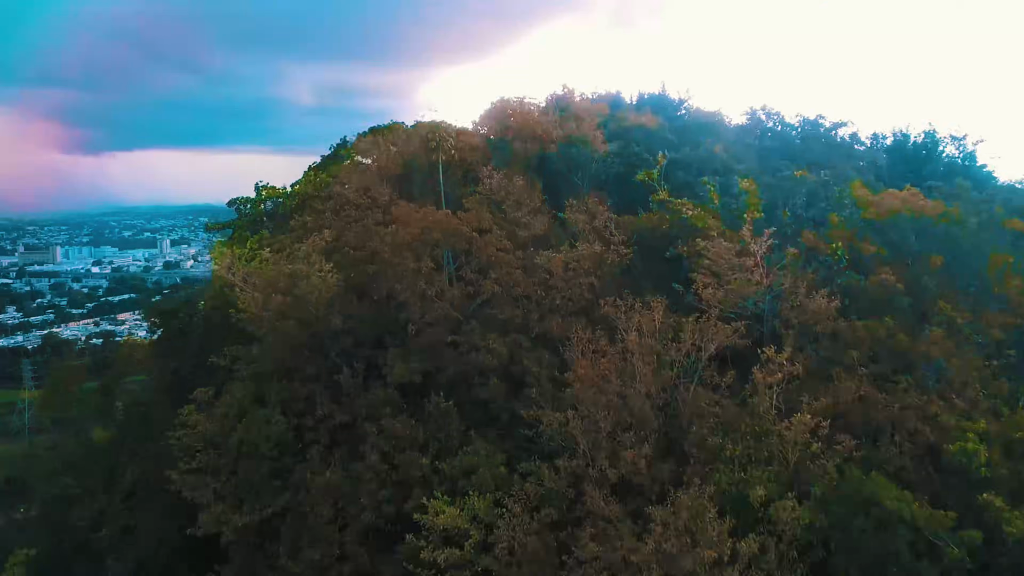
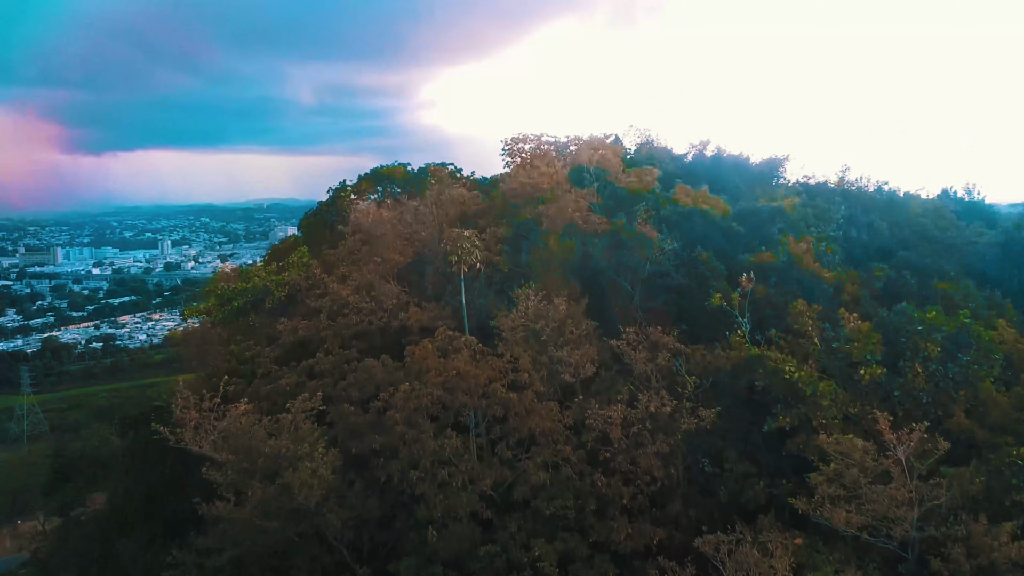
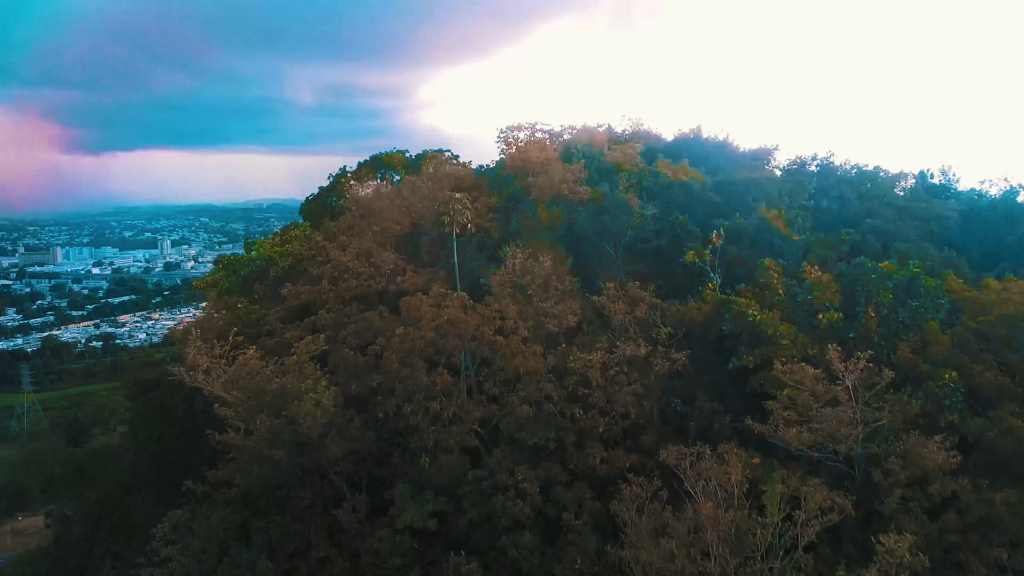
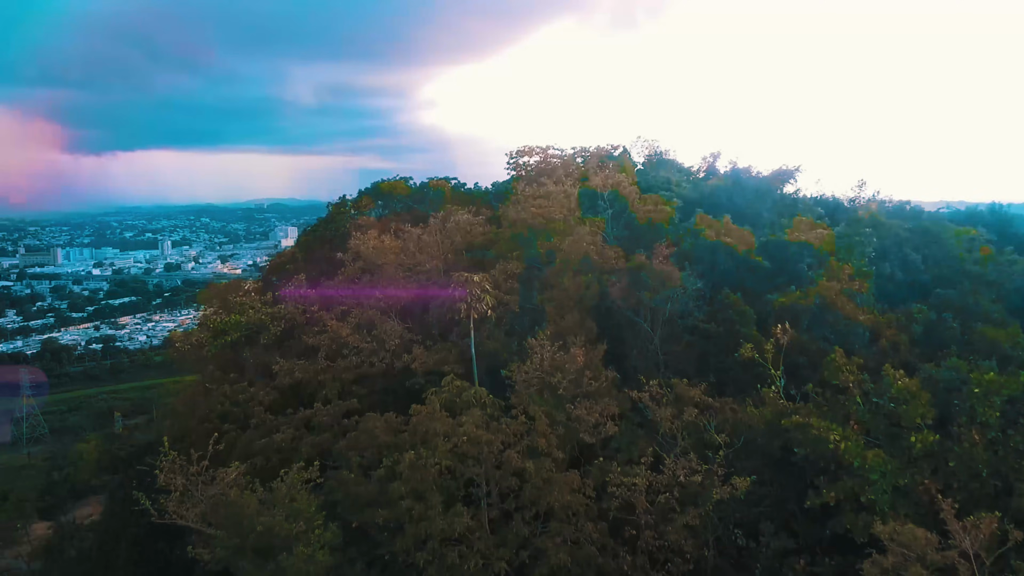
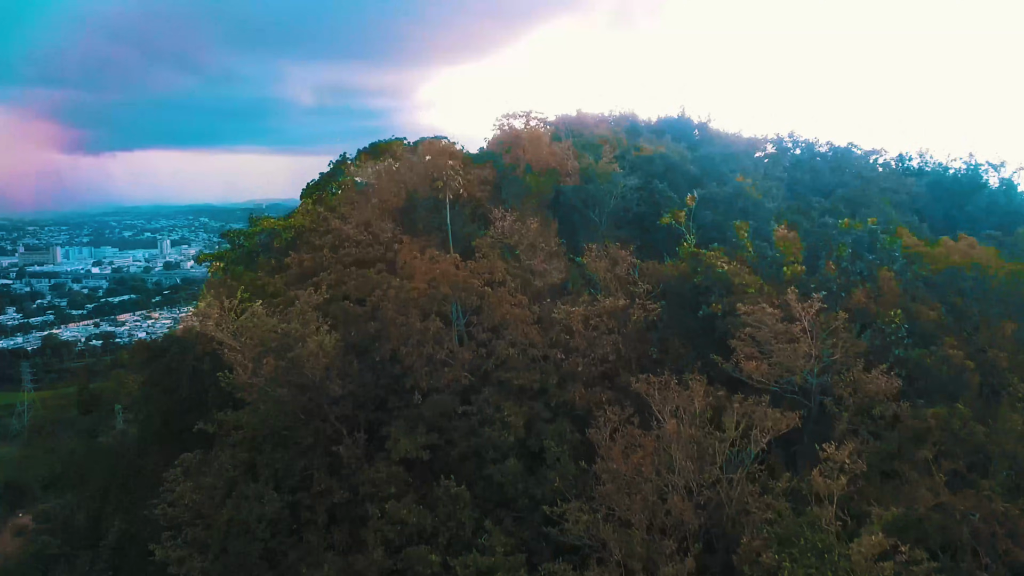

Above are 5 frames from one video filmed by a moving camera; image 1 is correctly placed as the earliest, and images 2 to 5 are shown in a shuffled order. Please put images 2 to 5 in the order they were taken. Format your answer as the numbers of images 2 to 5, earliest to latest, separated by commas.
5, 3, 2, 4
